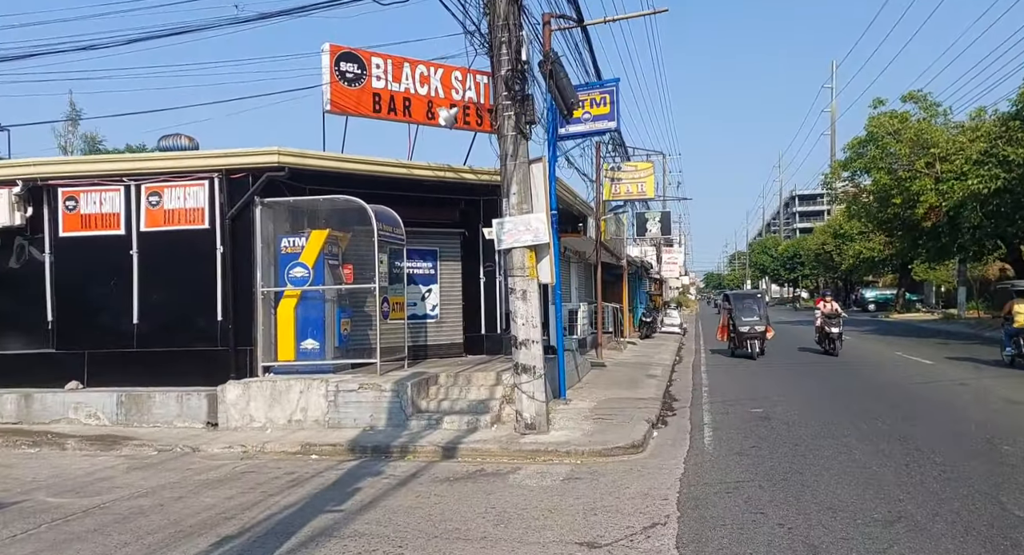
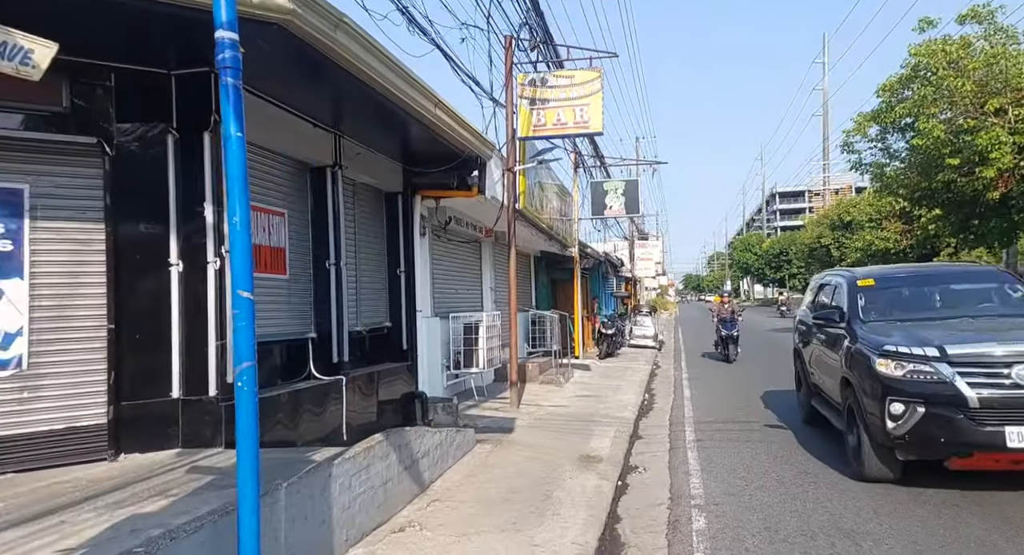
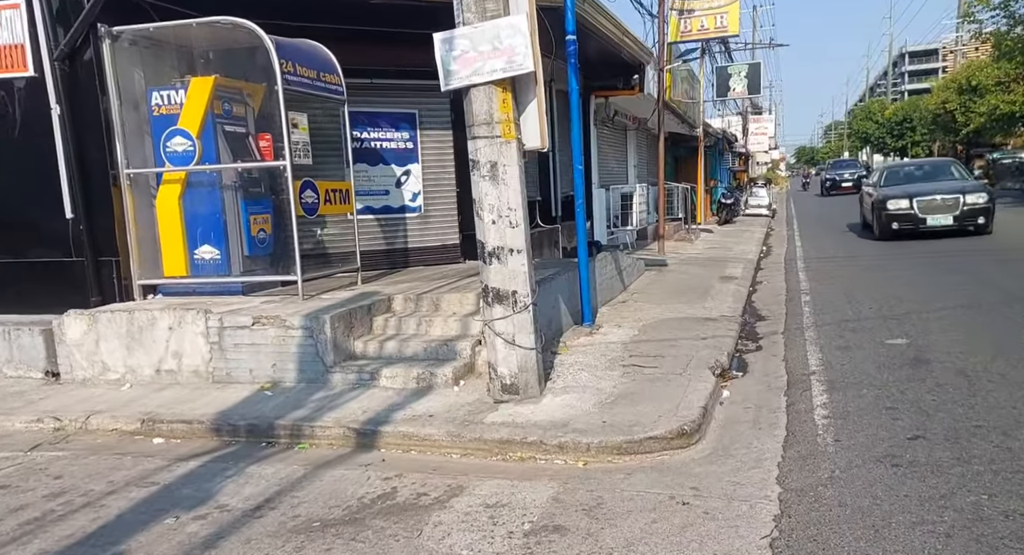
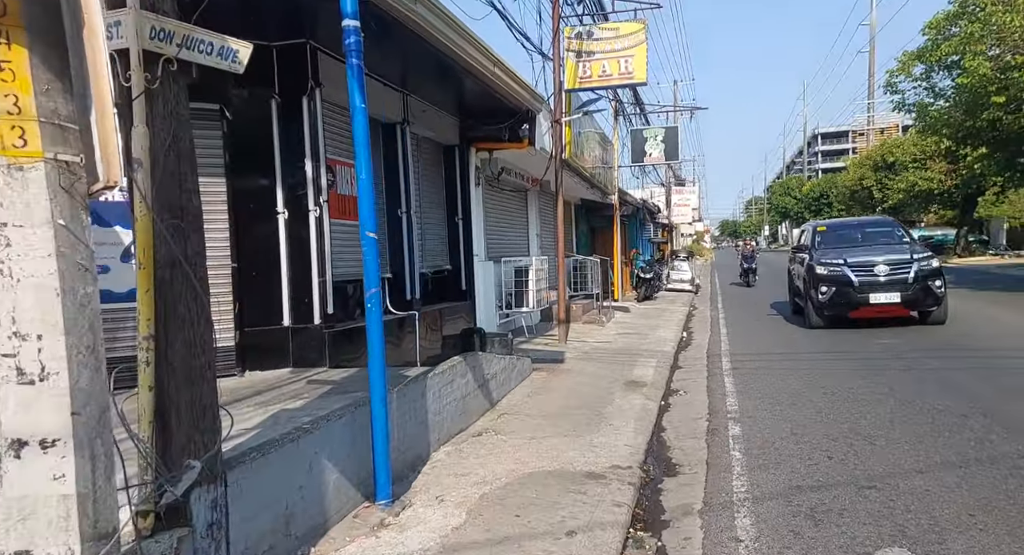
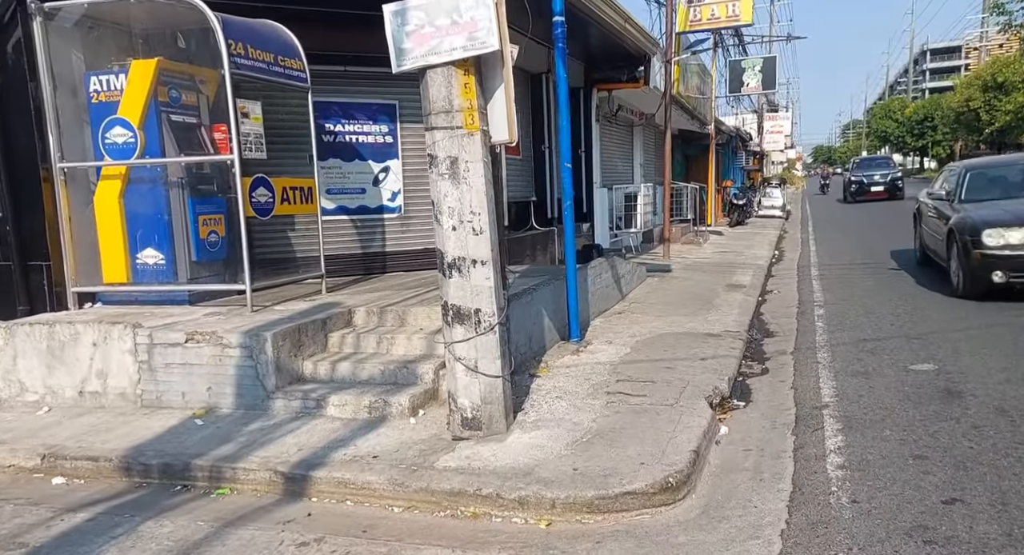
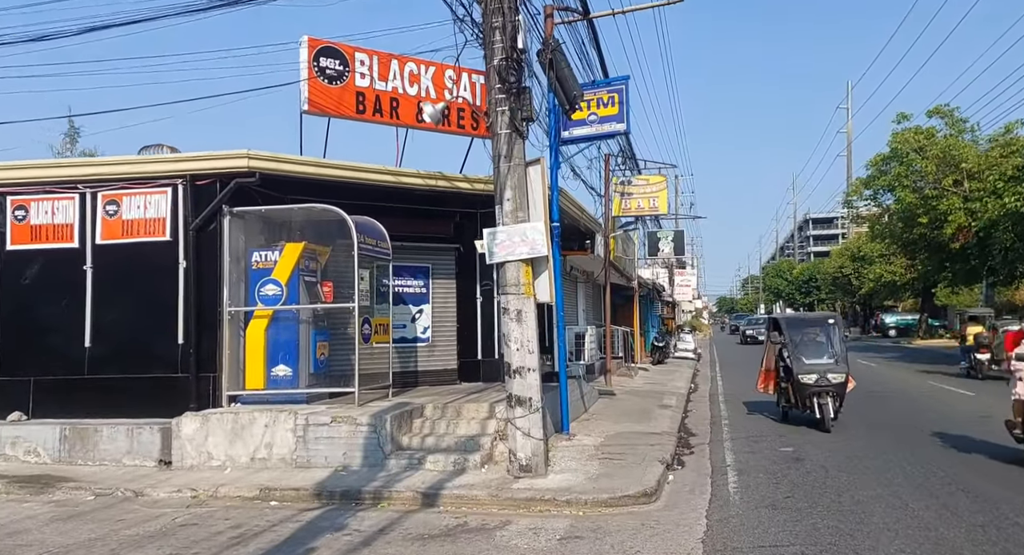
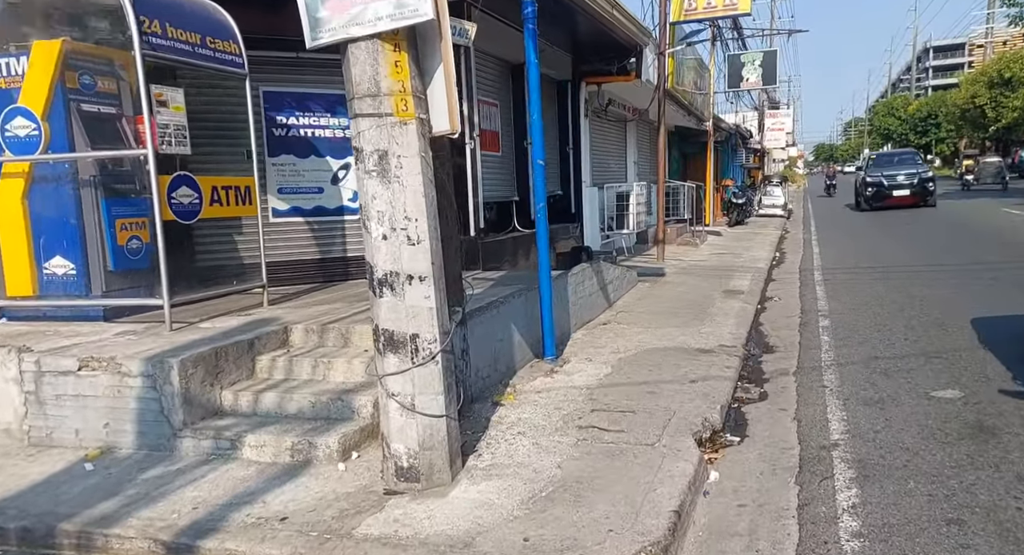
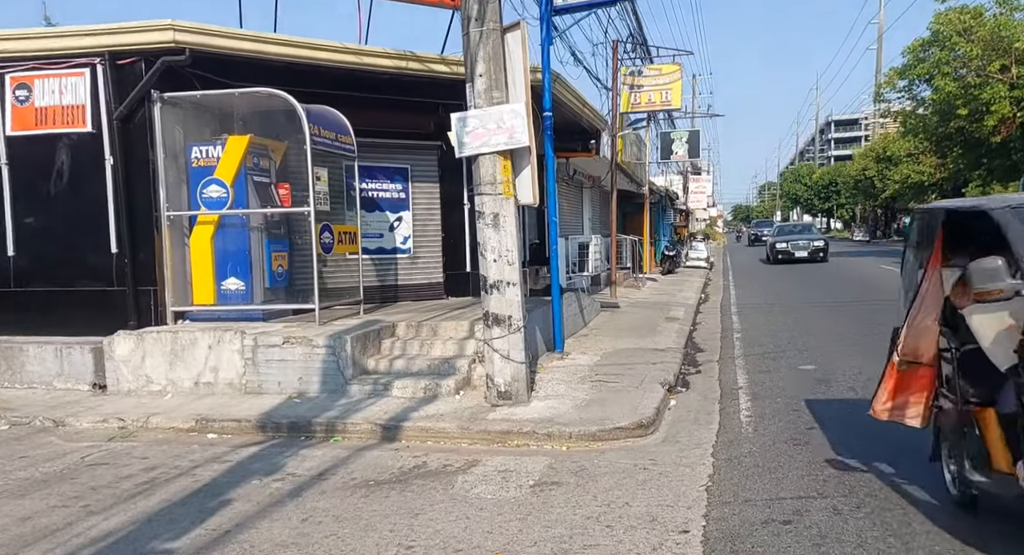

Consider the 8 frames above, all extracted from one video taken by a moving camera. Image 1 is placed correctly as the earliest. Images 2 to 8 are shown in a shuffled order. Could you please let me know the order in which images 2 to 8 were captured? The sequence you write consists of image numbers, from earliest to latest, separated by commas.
6, 8, 3, 5, 7, 4, 2
